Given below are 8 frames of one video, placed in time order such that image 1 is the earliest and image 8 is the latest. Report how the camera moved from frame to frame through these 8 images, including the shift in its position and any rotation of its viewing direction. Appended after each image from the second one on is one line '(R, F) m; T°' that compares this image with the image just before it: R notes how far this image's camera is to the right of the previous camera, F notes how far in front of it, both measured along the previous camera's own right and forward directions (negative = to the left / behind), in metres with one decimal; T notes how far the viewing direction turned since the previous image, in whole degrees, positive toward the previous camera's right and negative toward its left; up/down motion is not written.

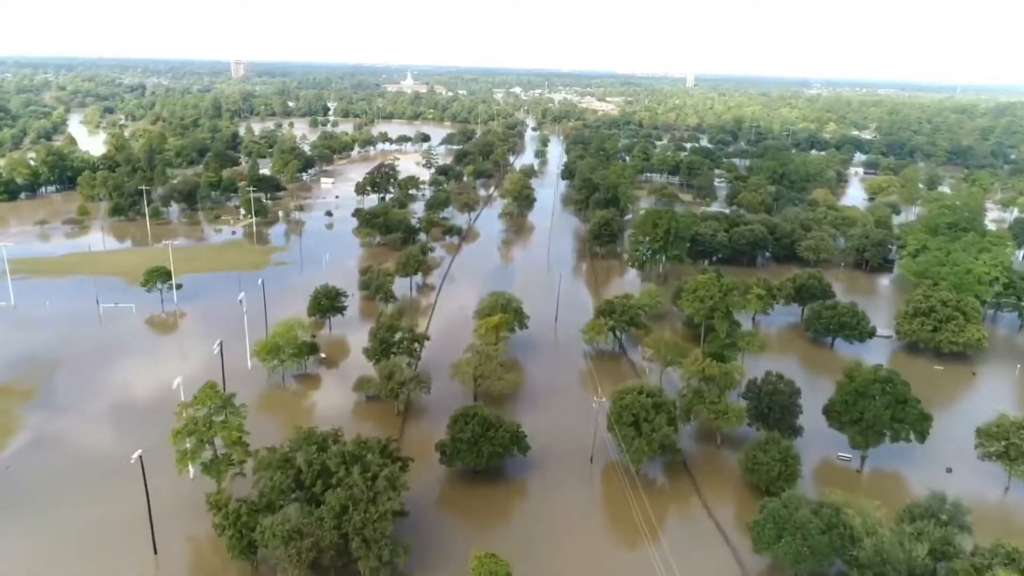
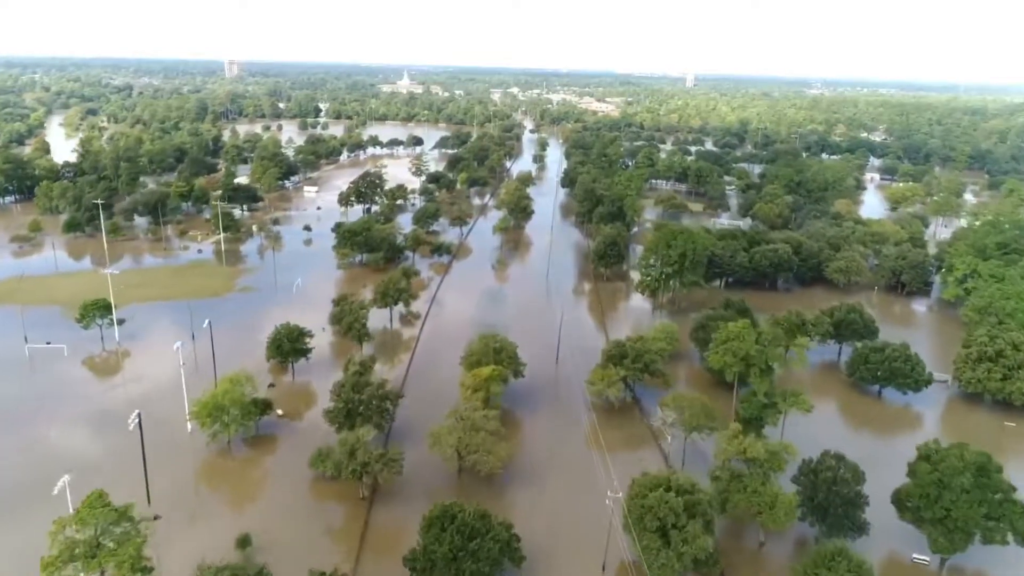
(+0.2, +3.6) m; 0°
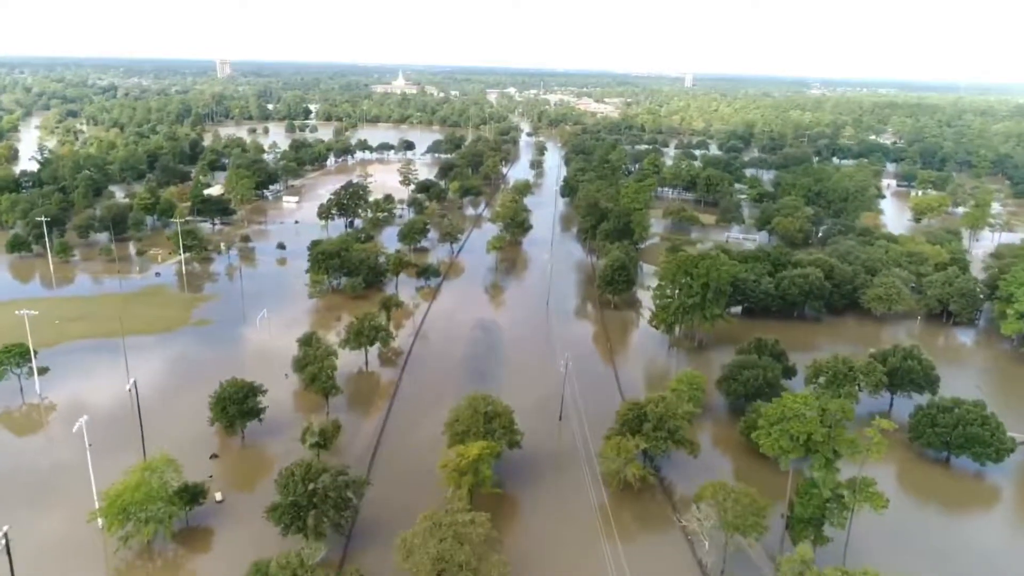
(+0.1, +3.6) m; 0°
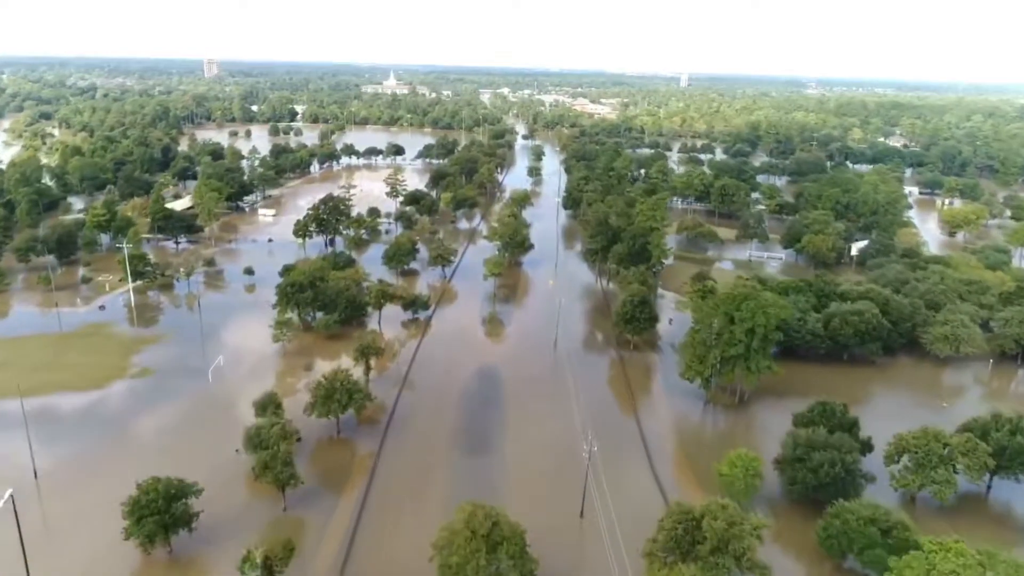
(-0.3, +4.1) m; +1°
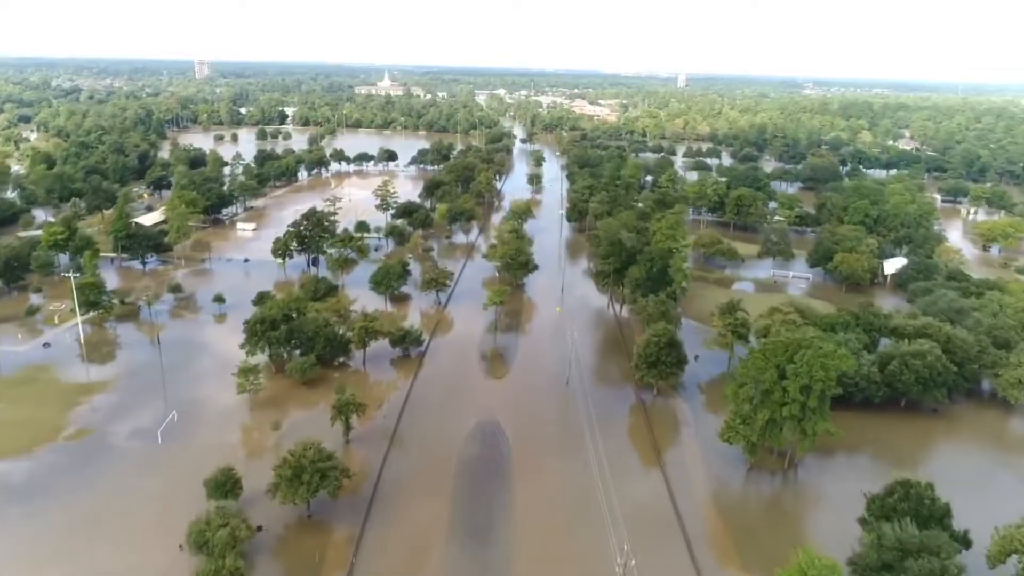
(-0.3, +3.3) m; 0°
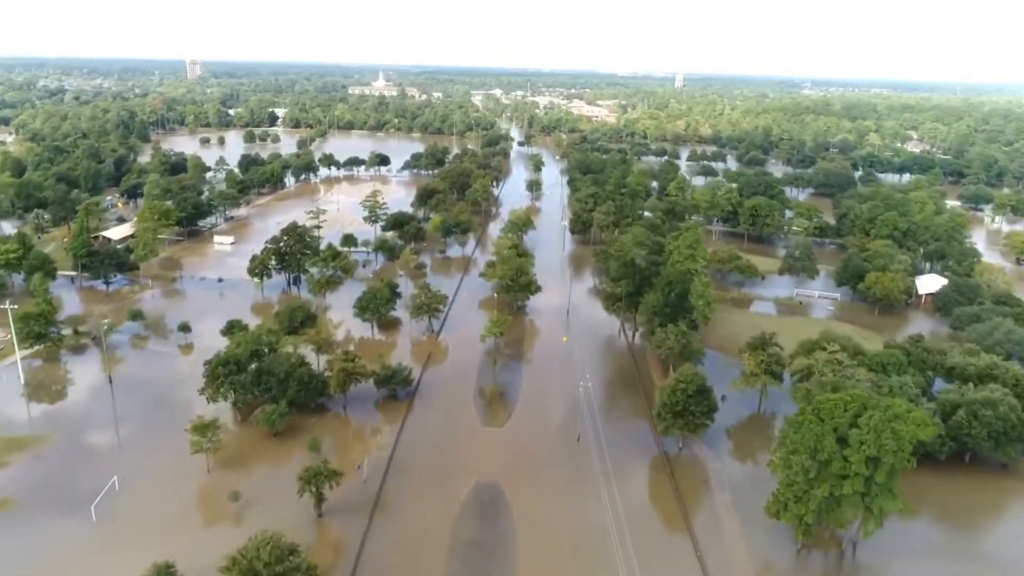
(-0.2, +2.9) m; 0°
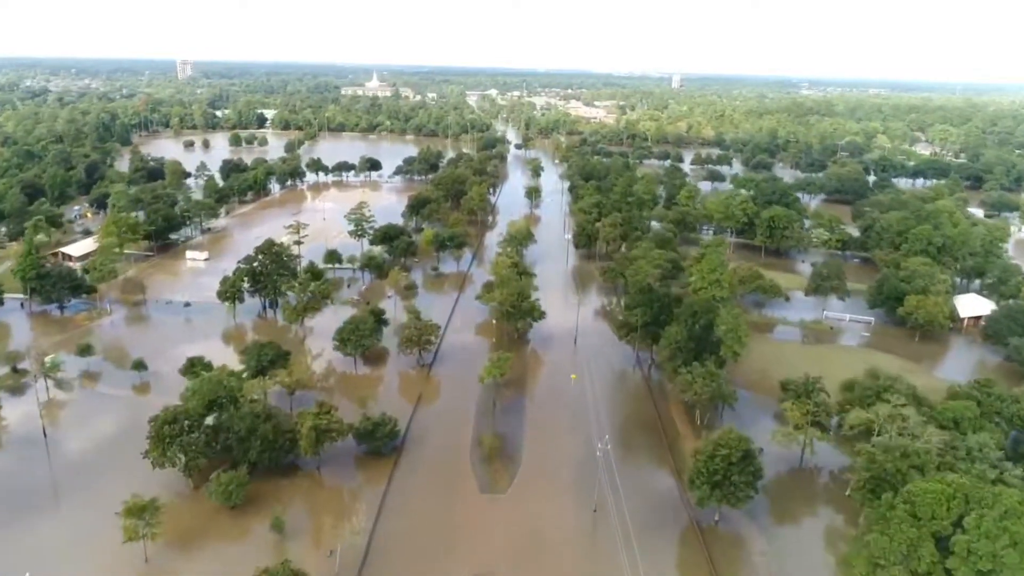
(-0.2, +3.0) m; 0°
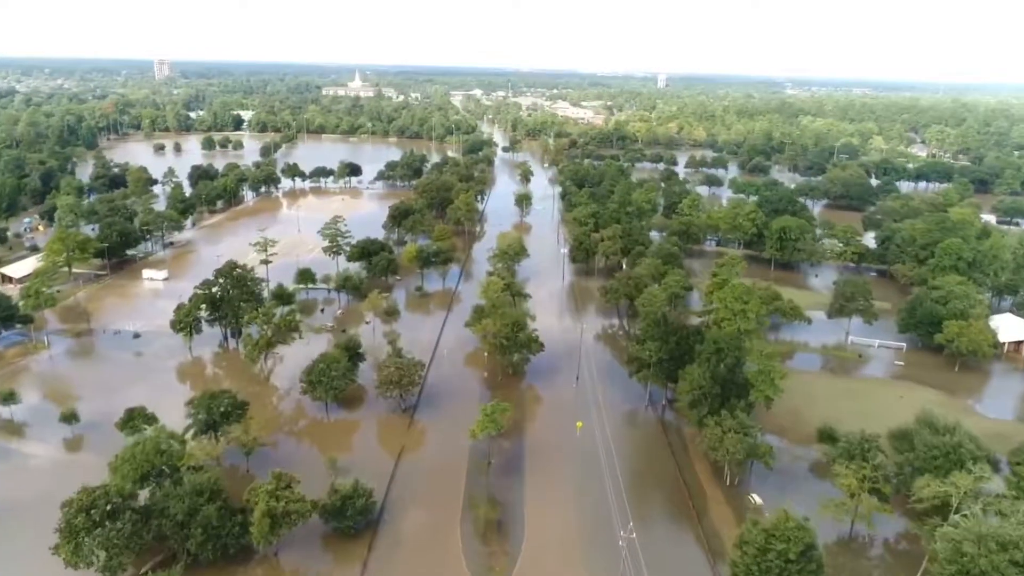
(-0.3, +3.0) m; +1°
